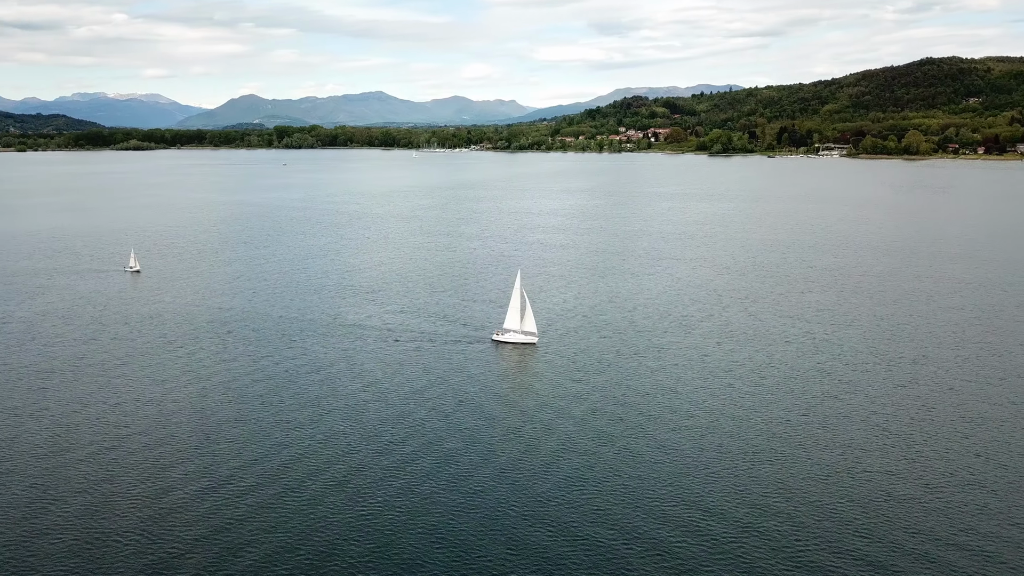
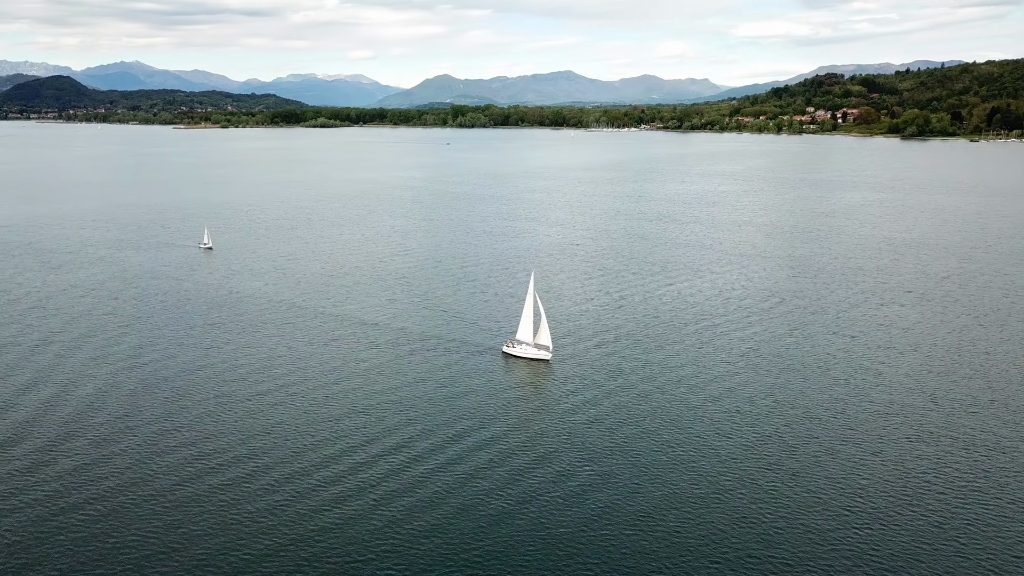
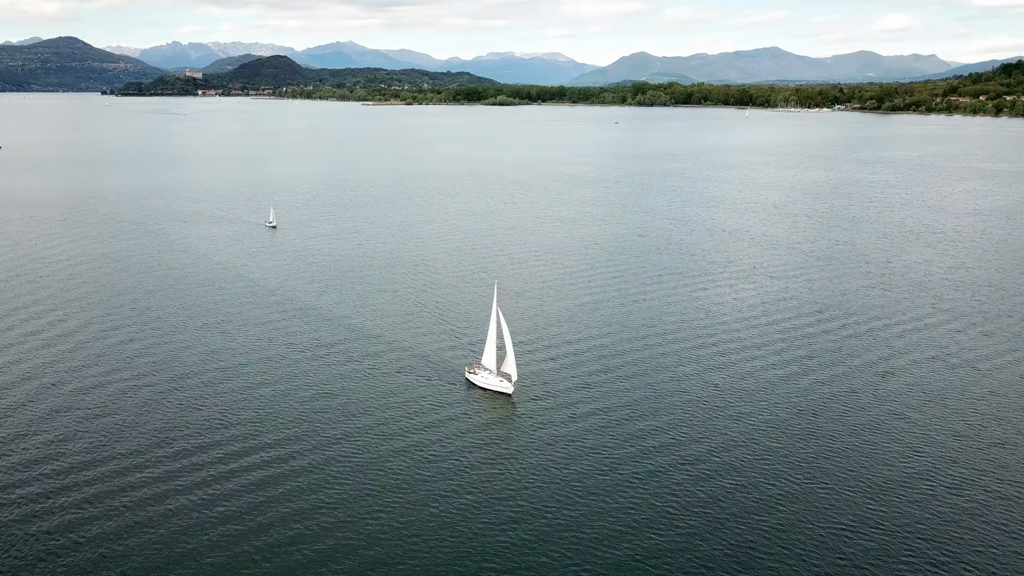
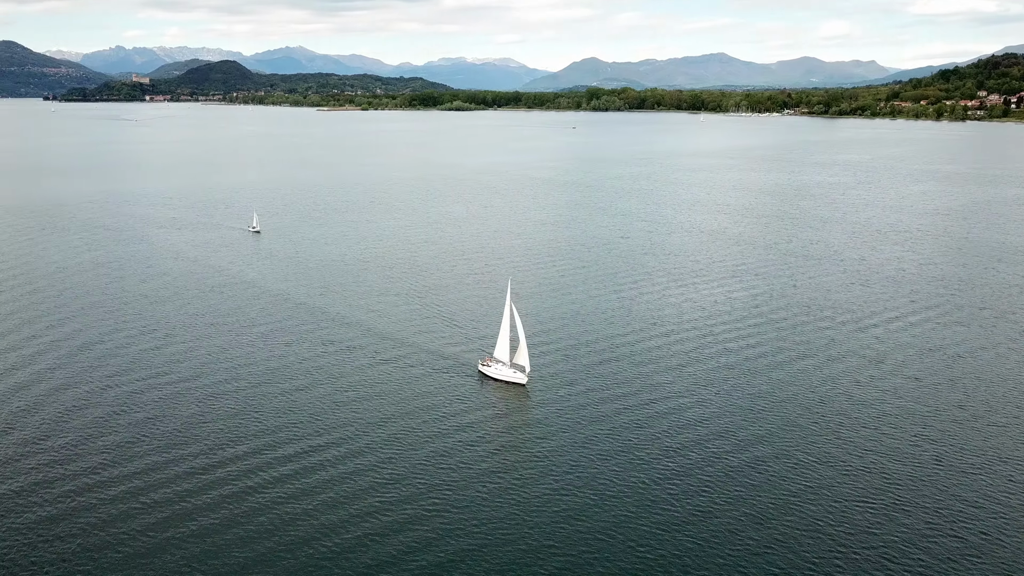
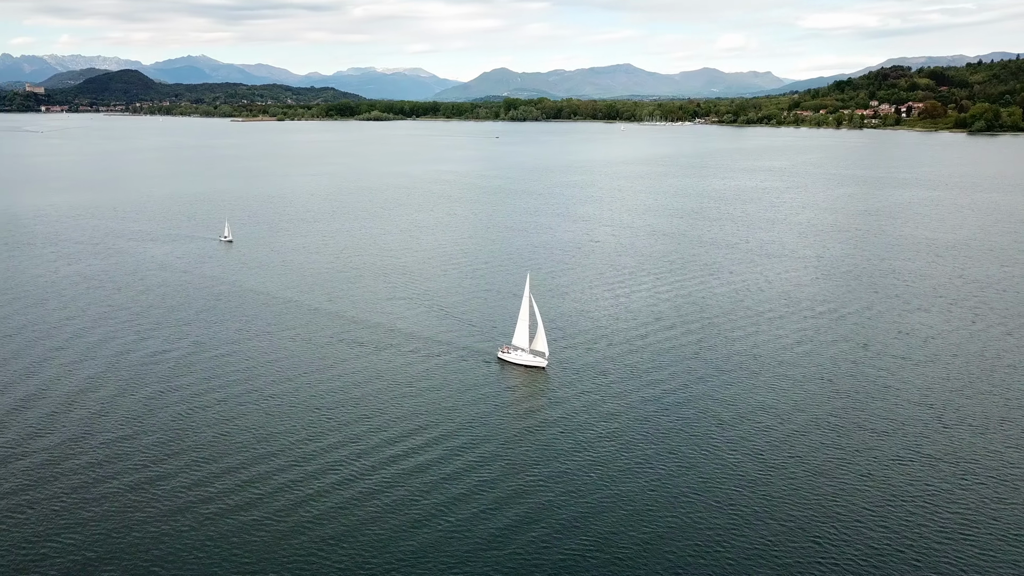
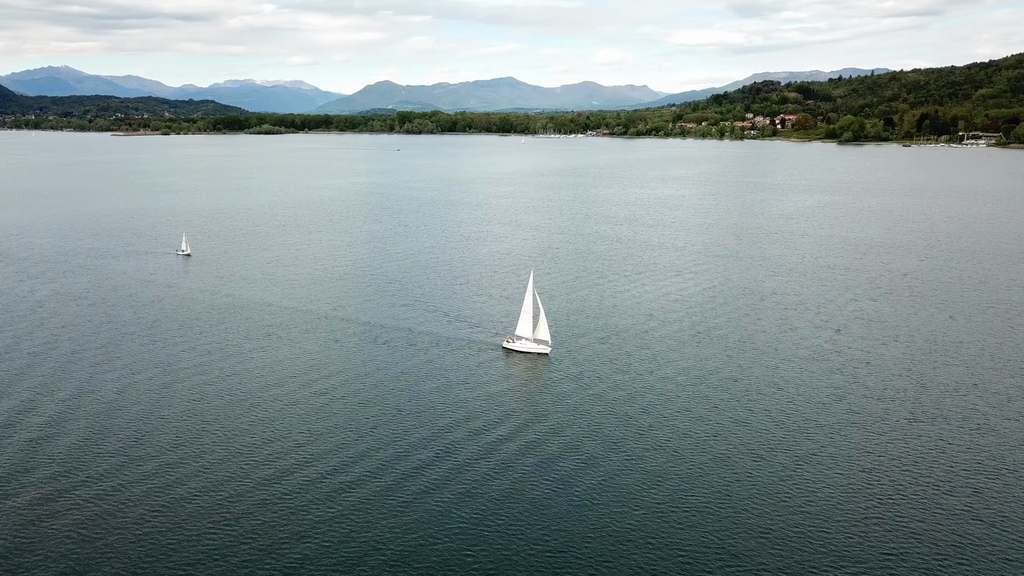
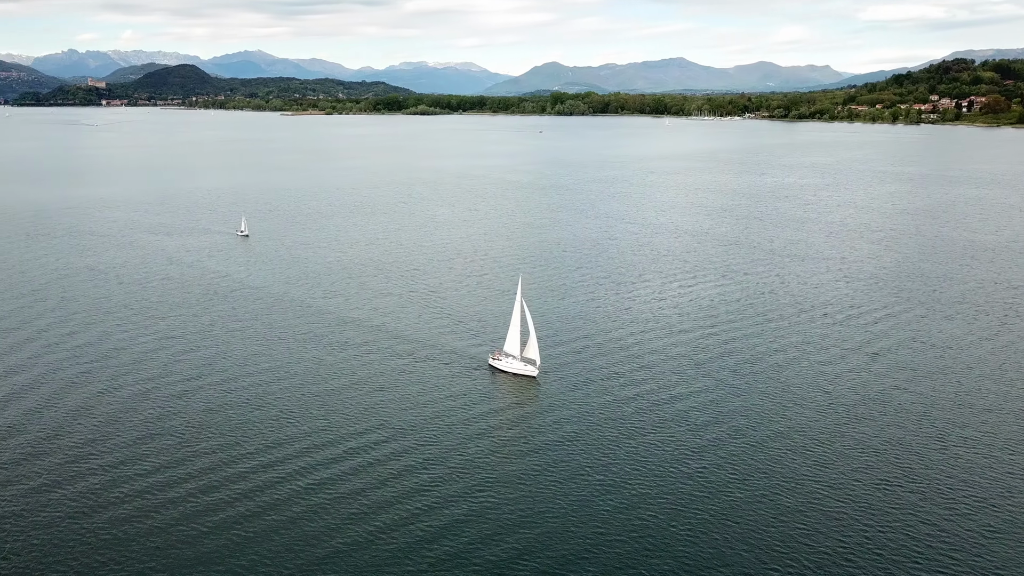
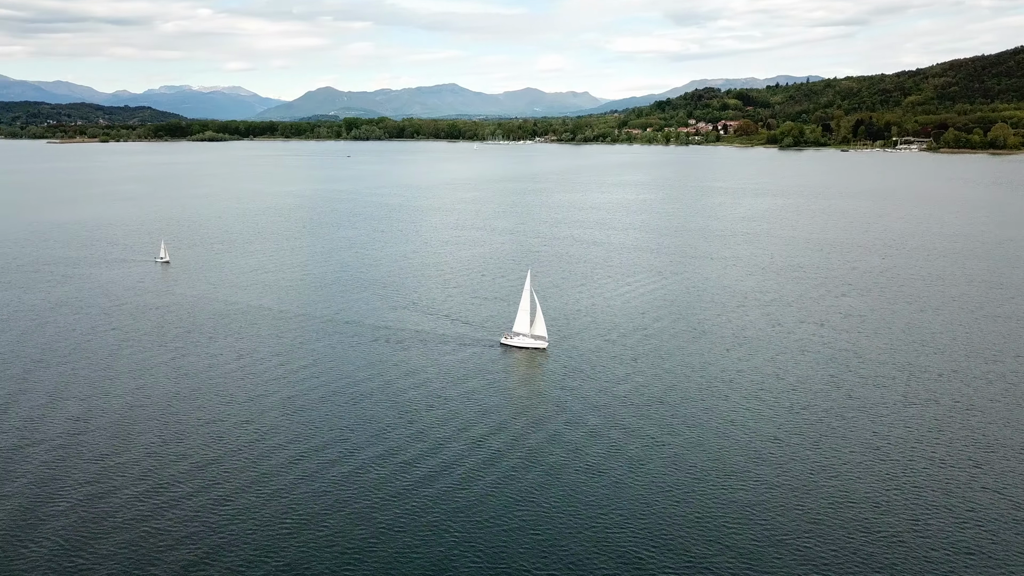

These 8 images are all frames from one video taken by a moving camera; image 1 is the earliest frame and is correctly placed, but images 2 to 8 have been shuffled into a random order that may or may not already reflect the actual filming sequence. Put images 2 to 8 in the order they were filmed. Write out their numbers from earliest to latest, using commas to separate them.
8, 6, 2, 5, 7, 4, 3
